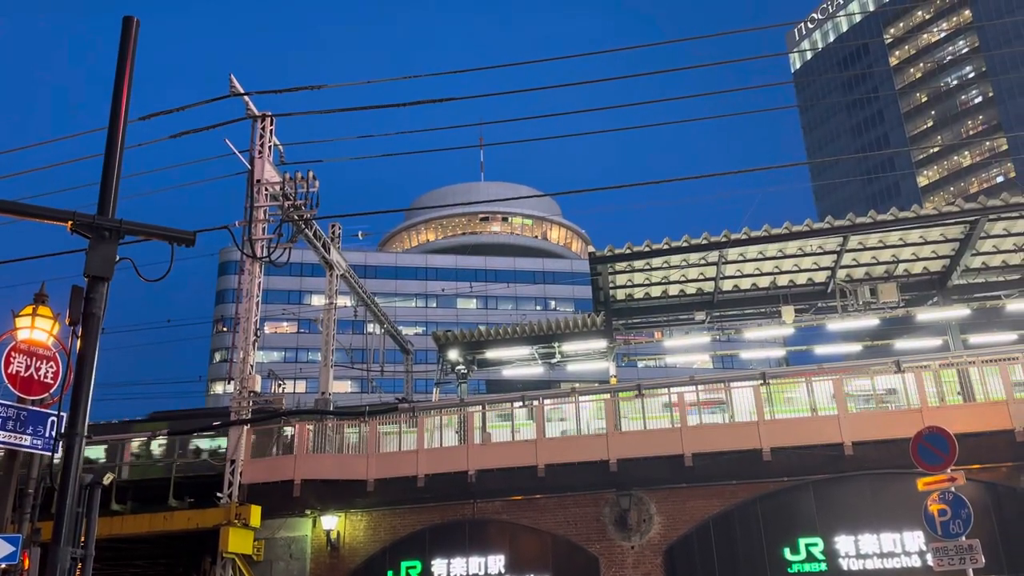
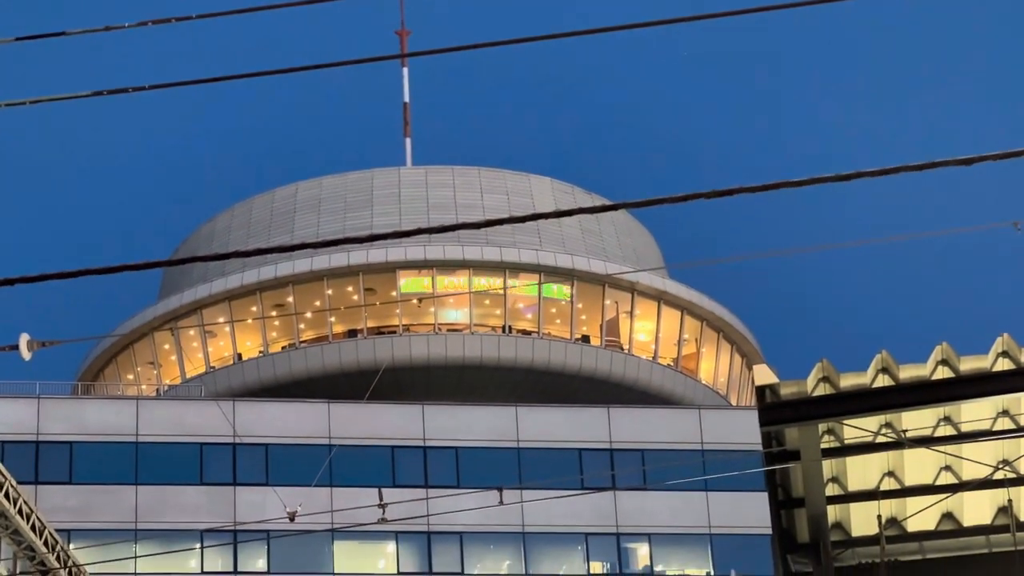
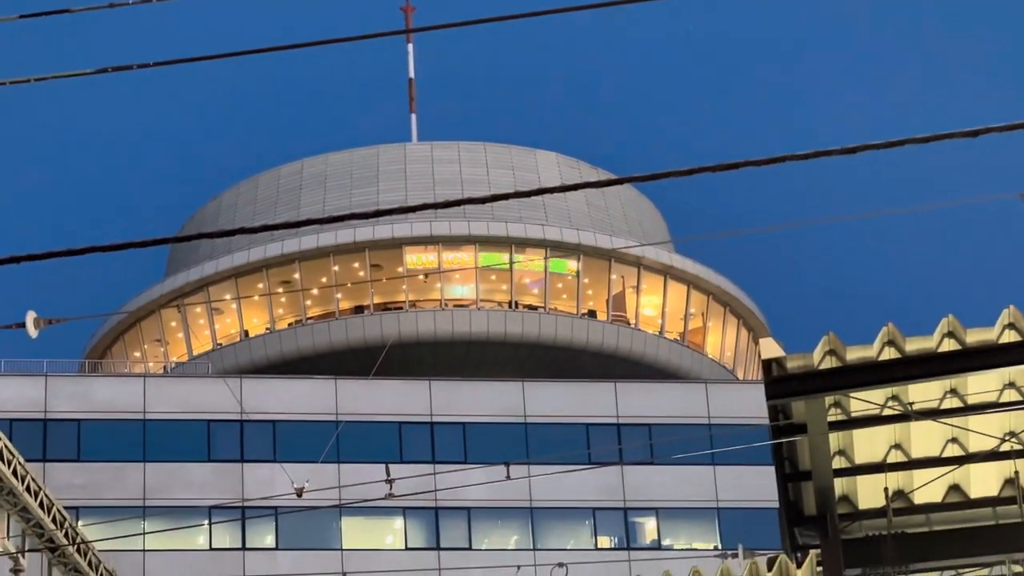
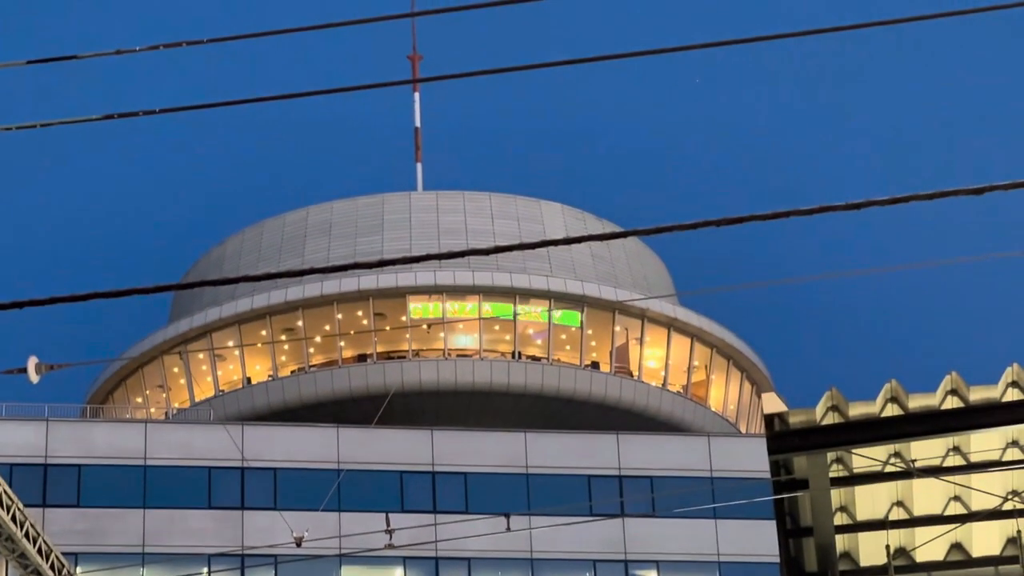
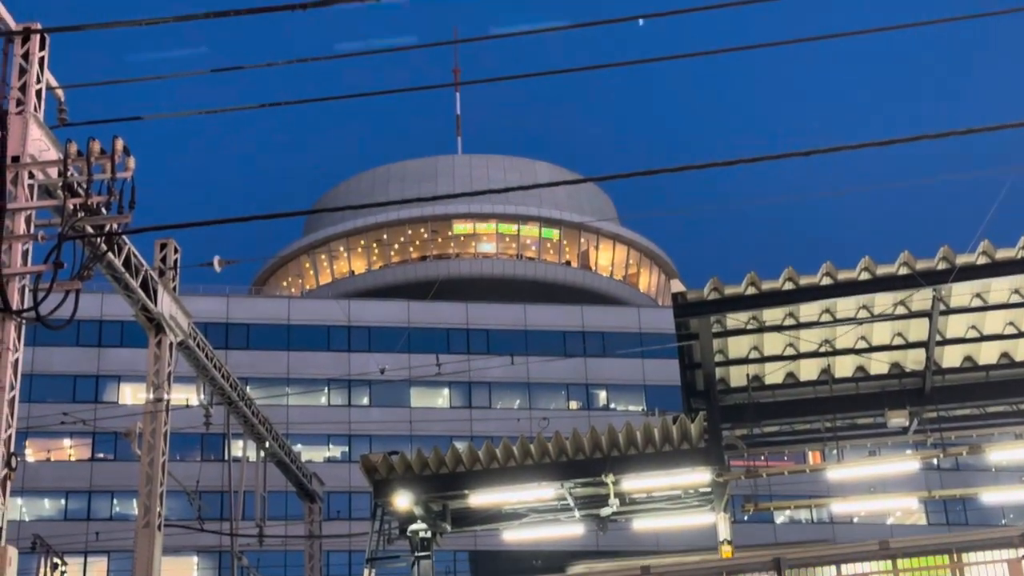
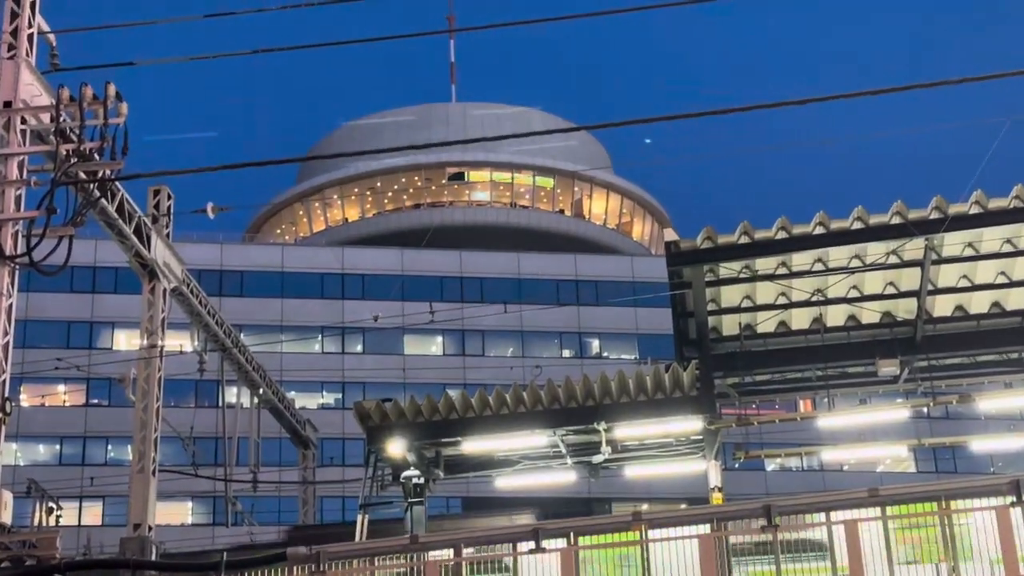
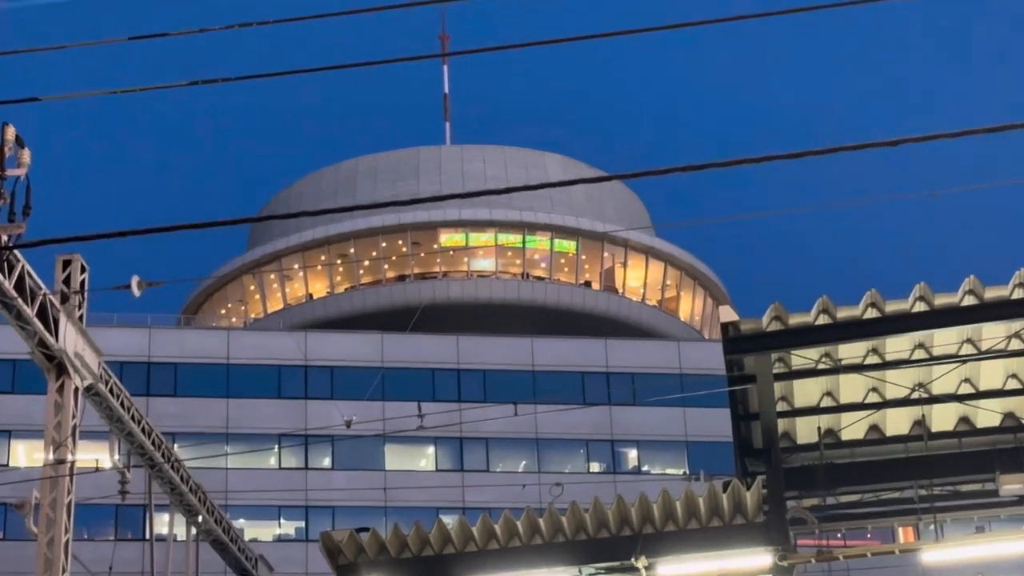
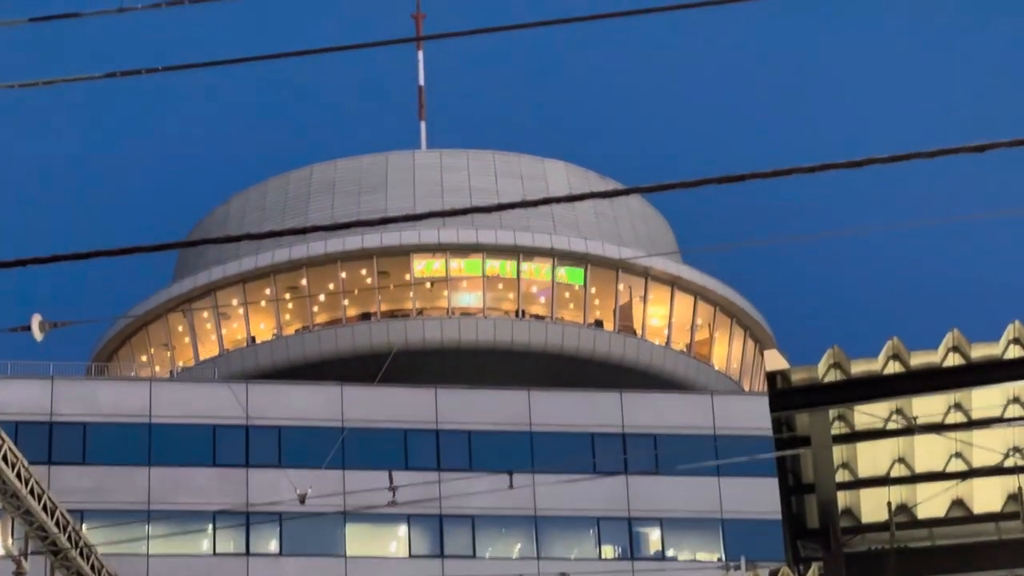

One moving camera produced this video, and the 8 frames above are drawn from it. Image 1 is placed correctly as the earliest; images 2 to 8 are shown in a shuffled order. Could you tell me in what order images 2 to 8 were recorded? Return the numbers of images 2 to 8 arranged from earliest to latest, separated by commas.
6, 5, 7, 8, 4, 2, 3
